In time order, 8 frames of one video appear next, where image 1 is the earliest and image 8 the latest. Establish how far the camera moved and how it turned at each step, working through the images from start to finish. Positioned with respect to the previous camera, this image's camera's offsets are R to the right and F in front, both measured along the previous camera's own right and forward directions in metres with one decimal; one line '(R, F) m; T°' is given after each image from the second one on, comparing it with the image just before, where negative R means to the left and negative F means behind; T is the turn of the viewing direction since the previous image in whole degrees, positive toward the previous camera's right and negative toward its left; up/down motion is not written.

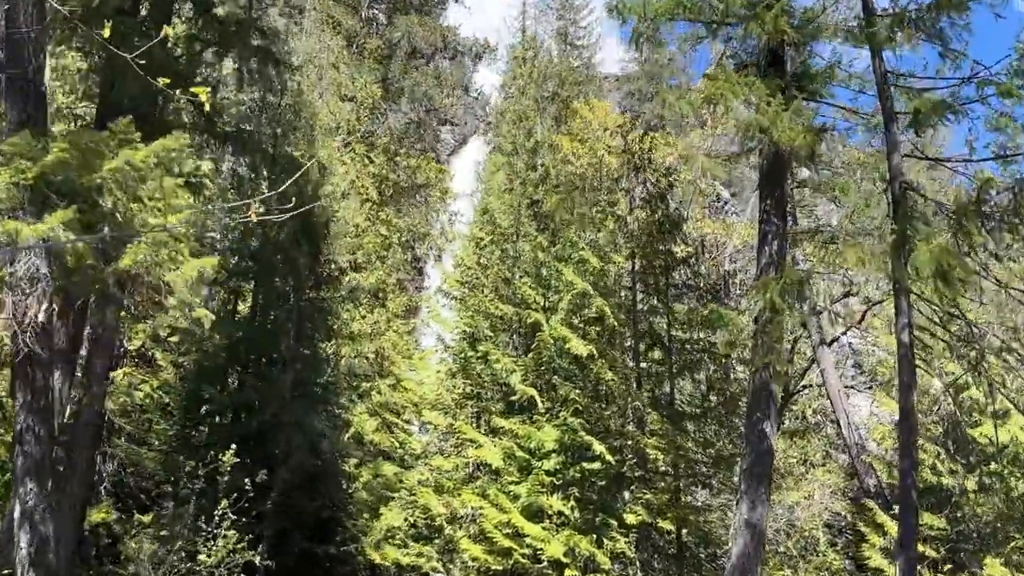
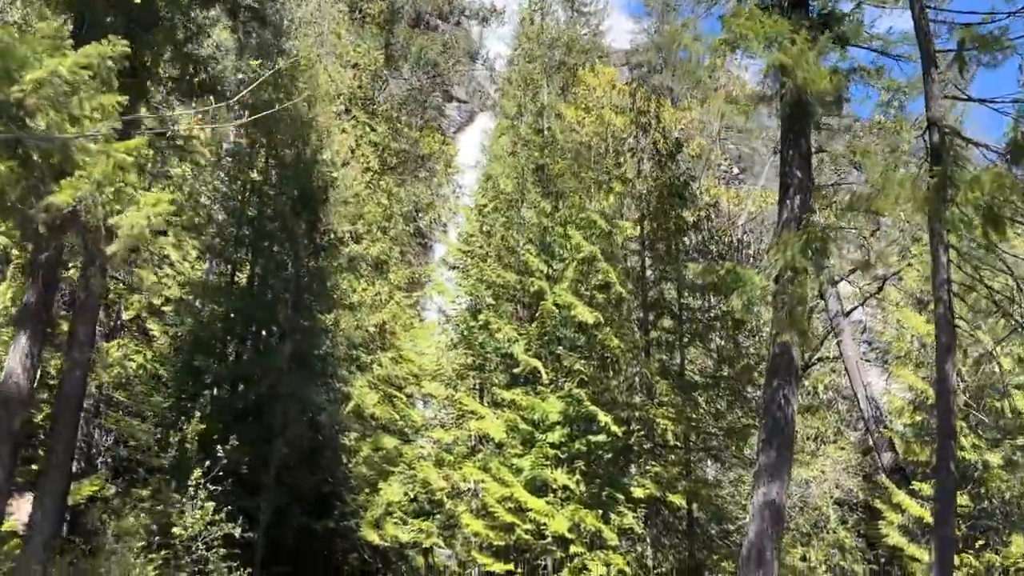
(+0.1, +0.6) m; -1°
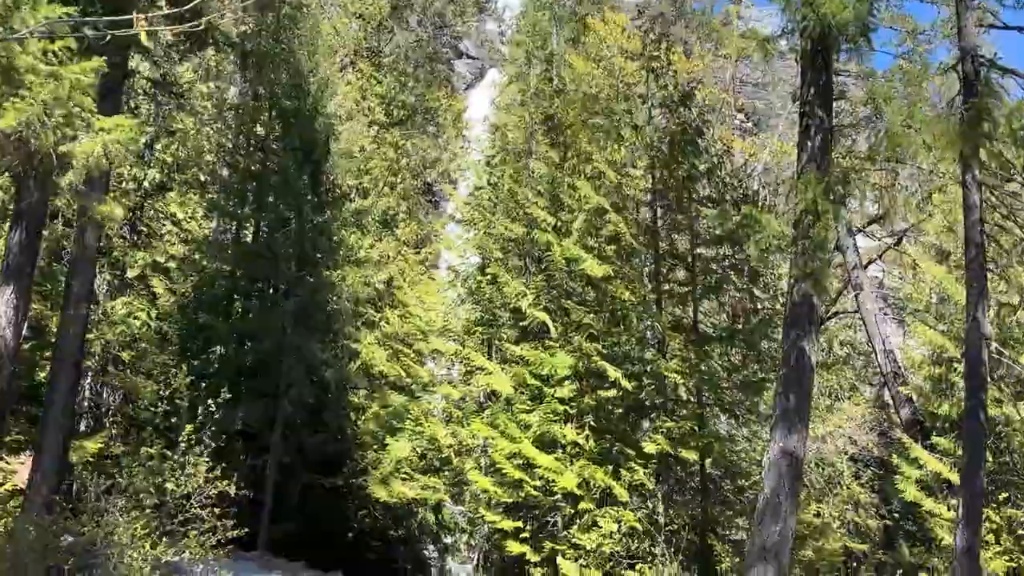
(+0.1, +0.4) m; -1°
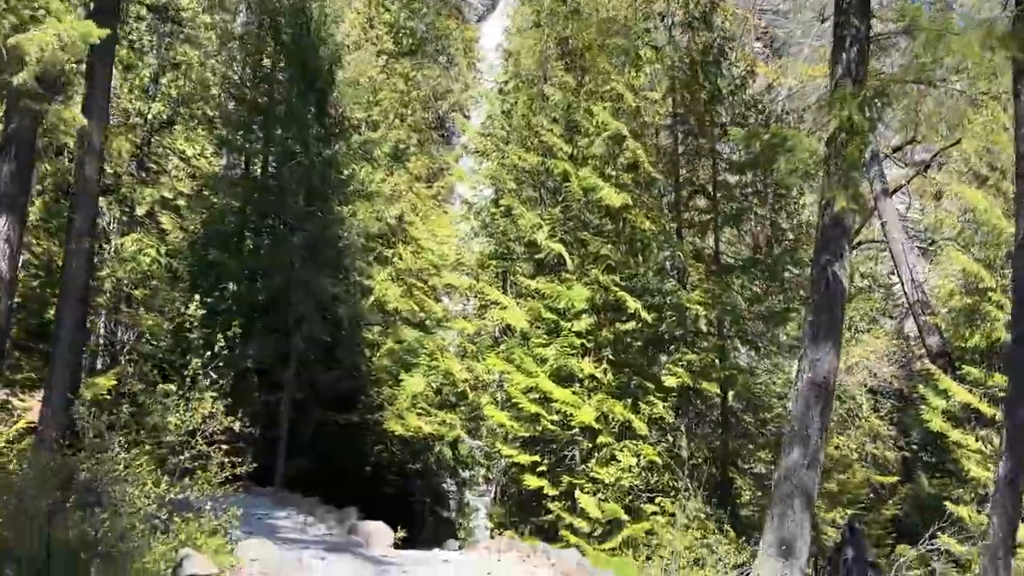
(0.0, +0.4) m; -1°
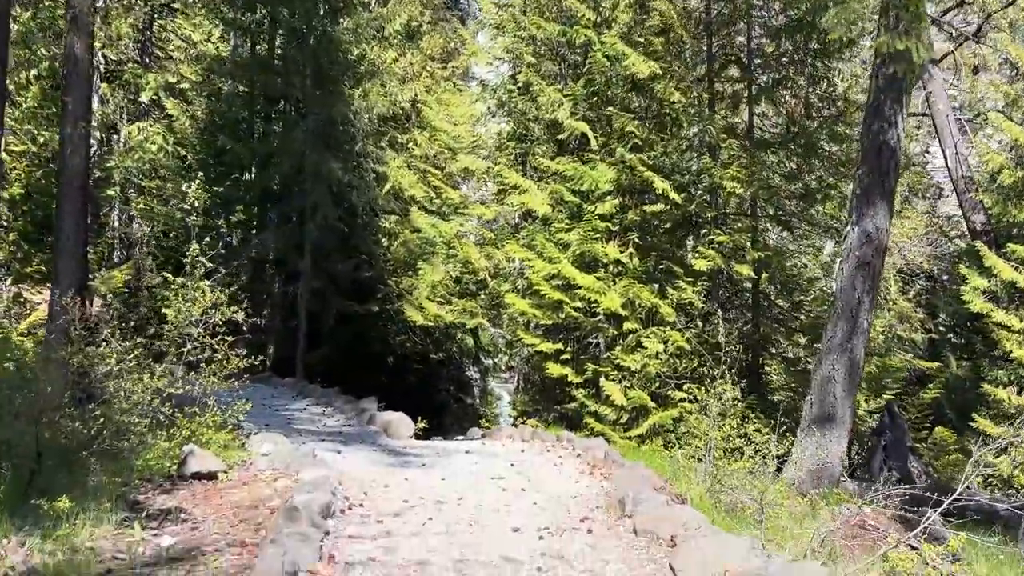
(0.0, +0.5) m; -2°
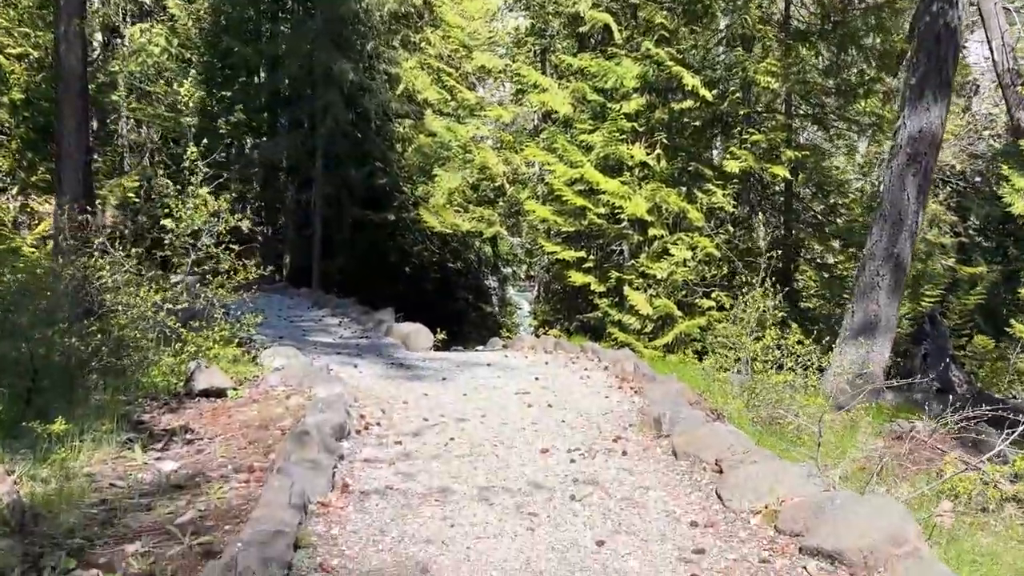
(0.0, +0.4) m; -1°
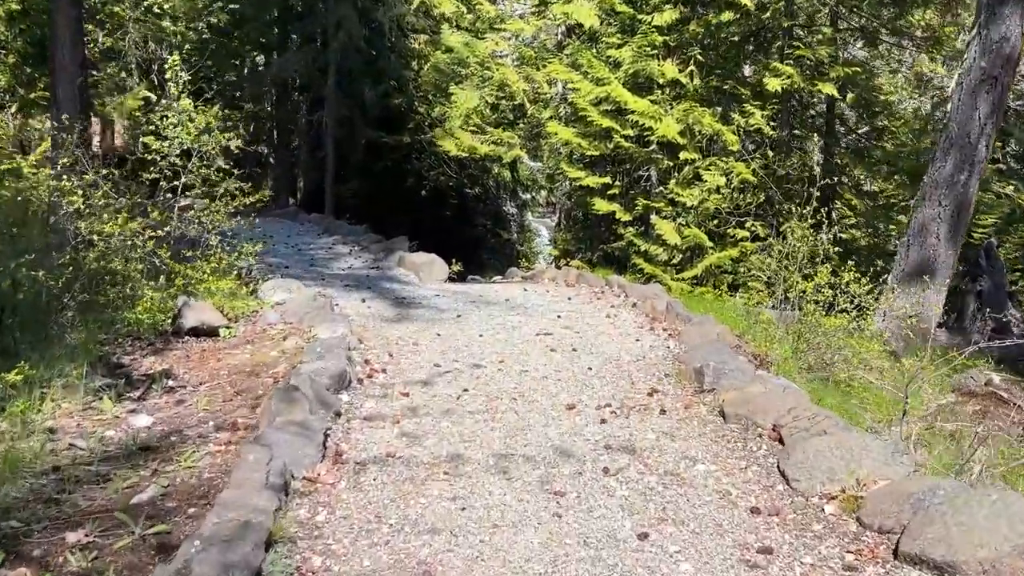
(0.0, +0.5) m; -1°
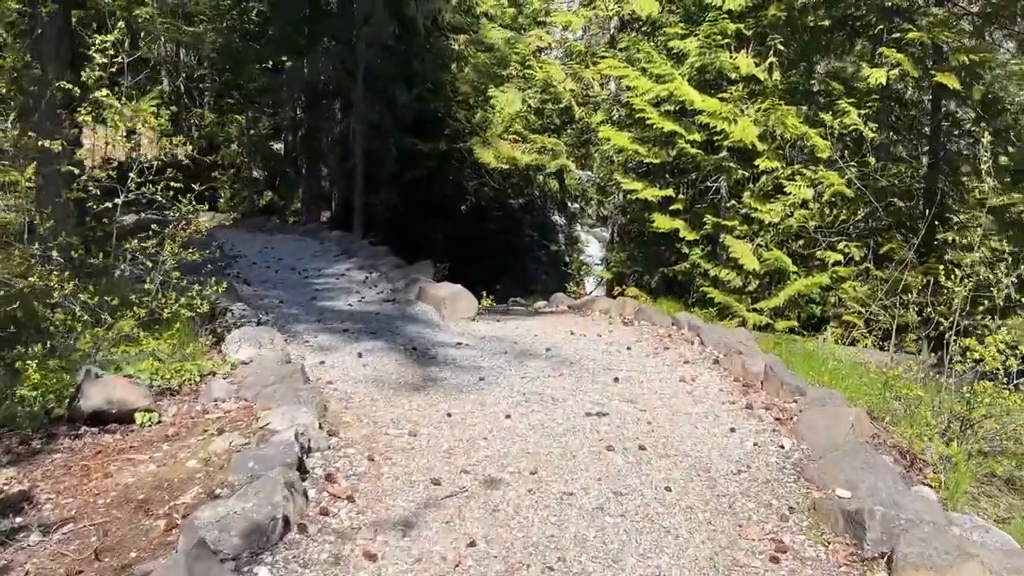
(0.0, +1.4) m; -3°
